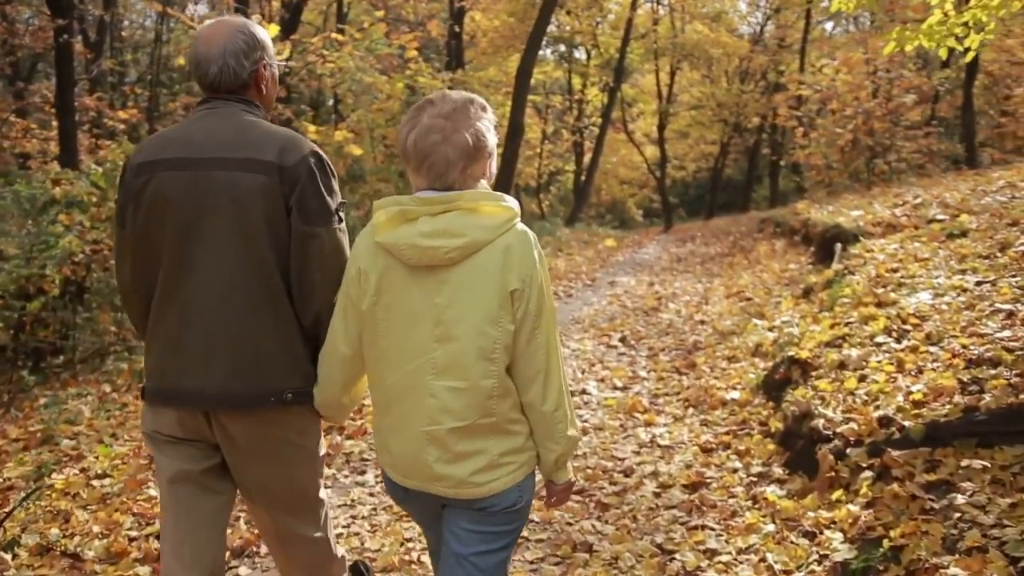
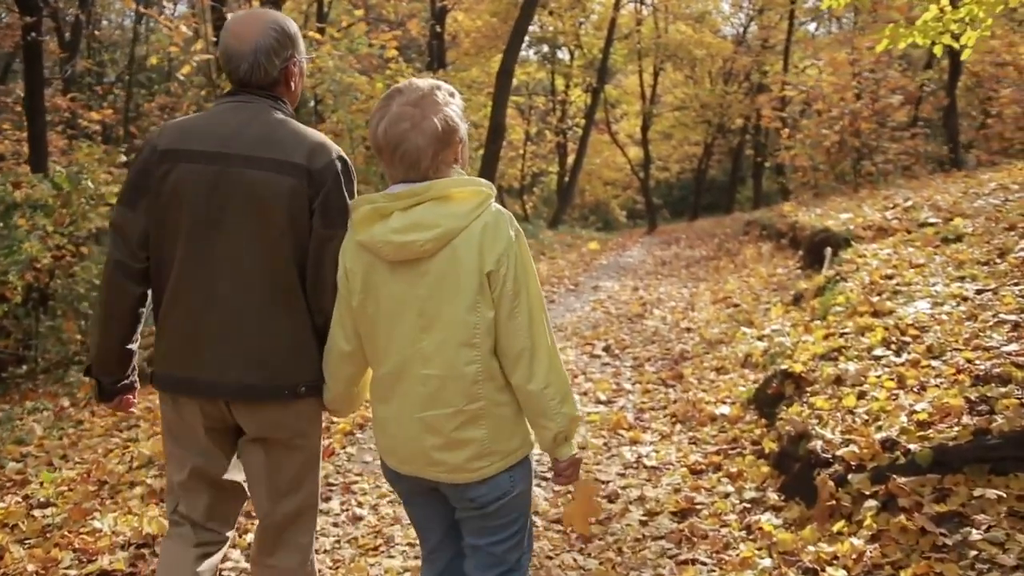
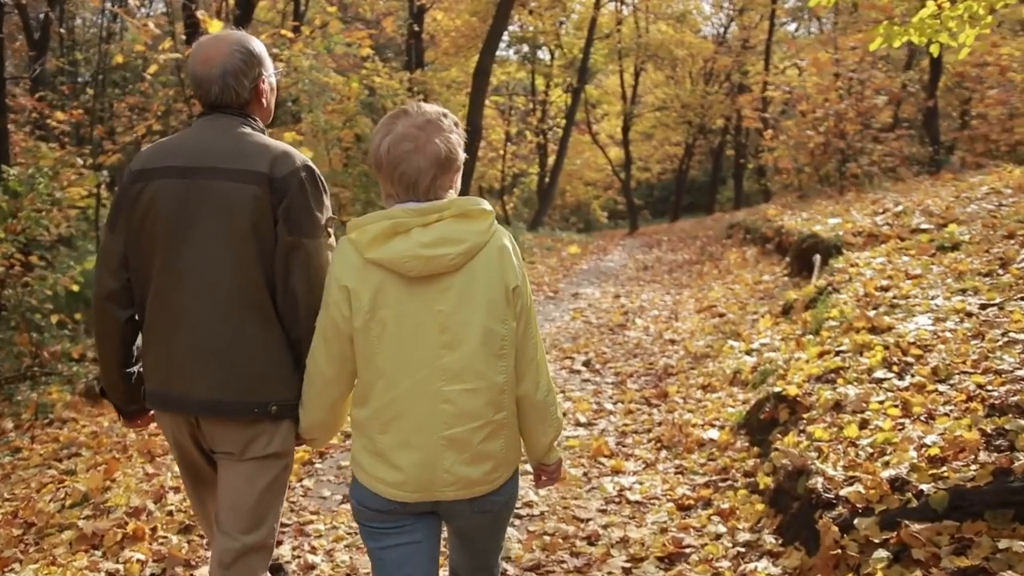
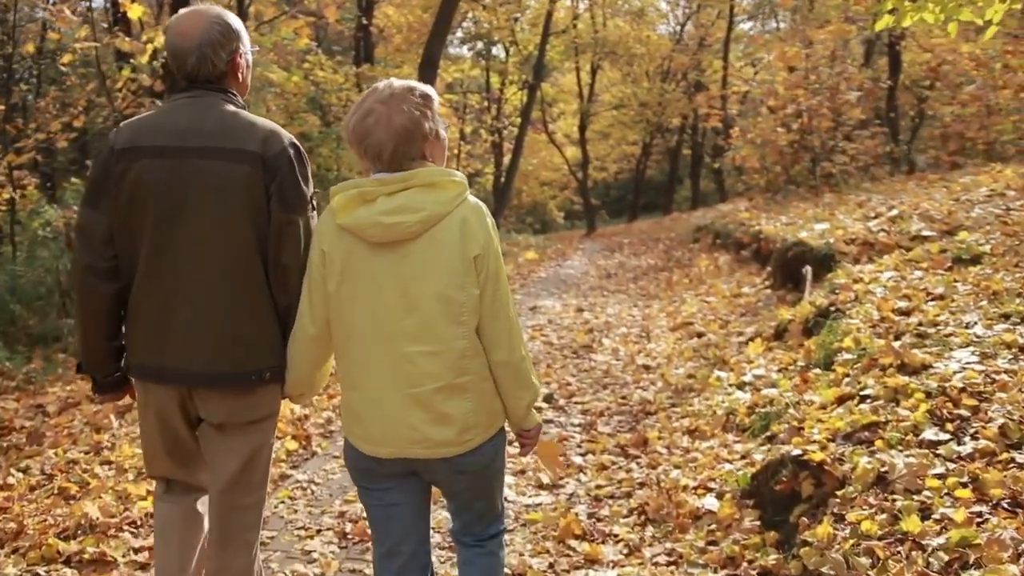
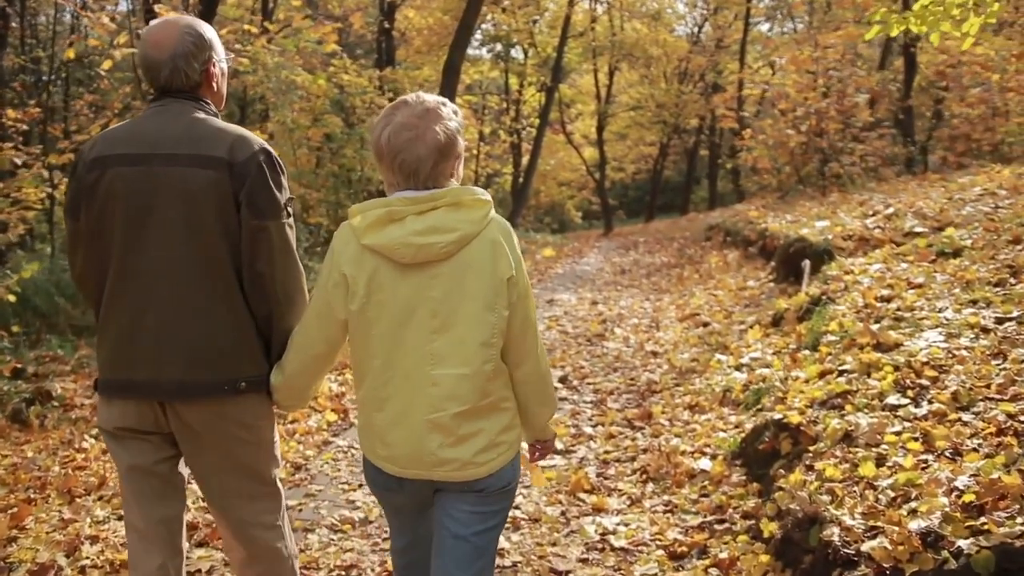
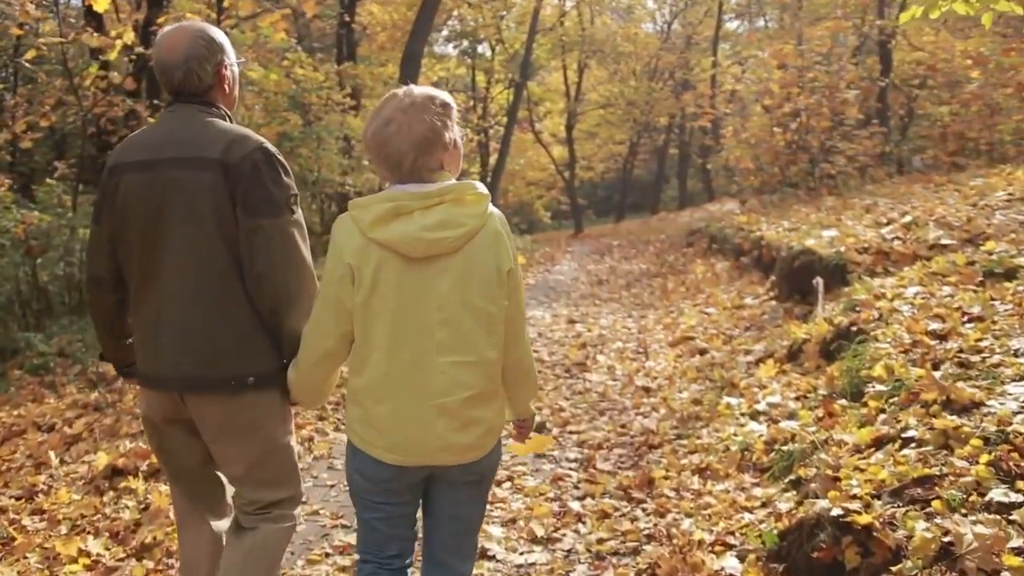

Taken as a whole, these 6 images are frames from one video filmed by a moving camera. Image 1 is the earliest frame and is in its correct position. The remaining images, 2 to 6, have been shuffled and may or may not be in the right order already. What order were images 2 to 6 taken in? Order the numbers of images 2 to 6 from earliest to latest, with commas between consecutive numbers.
2, 3, 5, 4, 6
